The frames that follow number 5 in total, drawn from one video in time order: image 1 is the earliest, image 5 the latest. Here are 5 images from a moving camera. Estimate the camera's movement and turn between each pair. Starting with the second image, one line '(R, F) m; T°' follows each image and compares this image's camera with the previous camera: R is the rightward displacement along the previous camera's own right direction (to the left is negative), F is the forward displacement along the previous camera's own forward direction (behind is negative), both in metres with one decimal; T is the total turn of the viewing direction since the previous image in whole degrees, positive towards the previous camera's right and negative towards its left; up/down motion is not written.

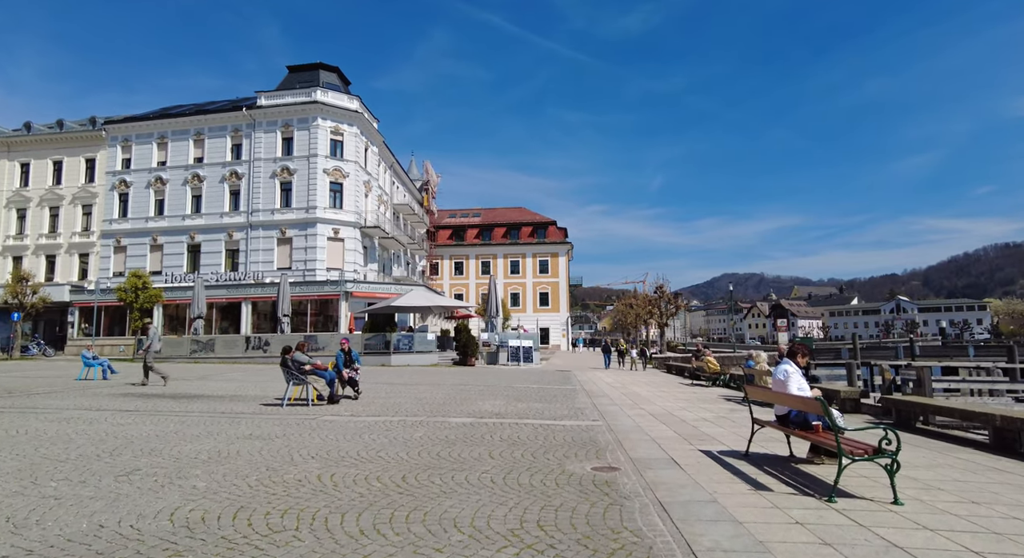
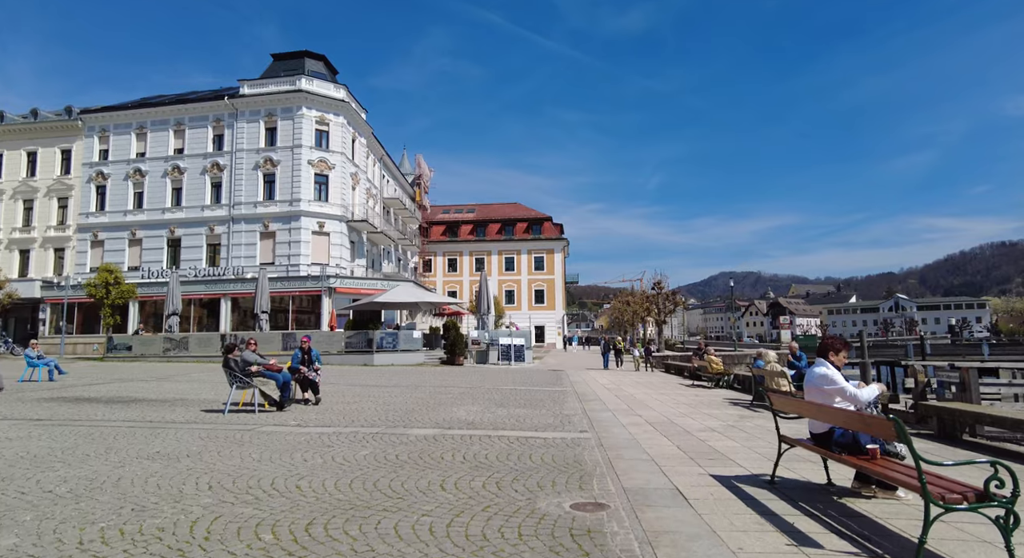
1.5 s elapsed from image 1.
(+0.4, +1.6) m; 0°
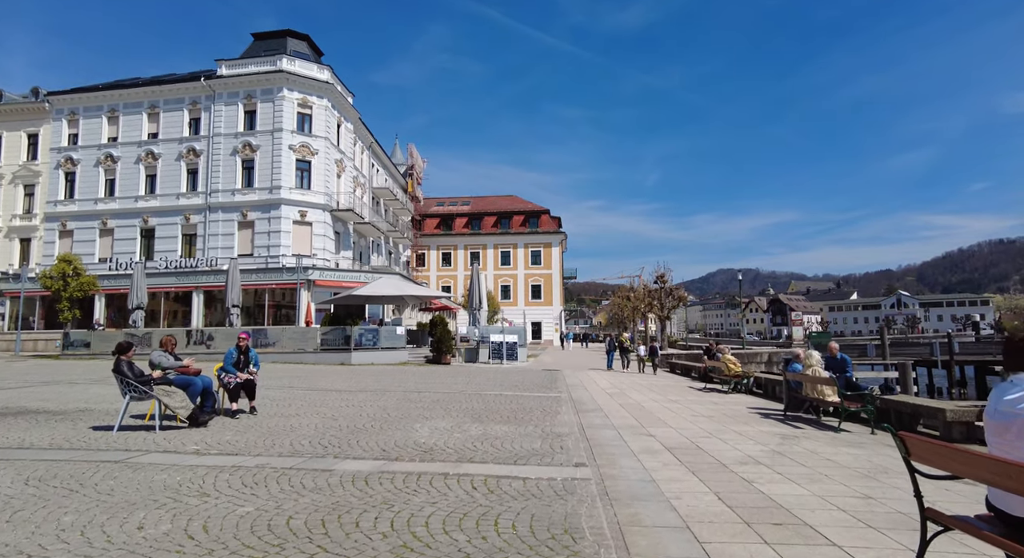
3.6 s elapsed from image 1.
(+0.3, +2.4) m; 0°
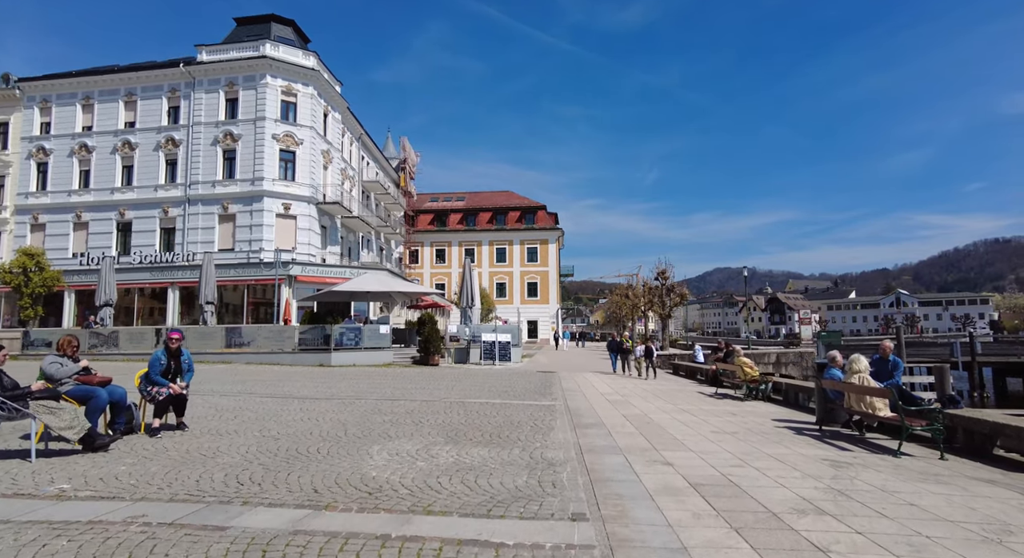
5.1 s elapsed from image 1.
(+0.2, +1.8) m; 0°
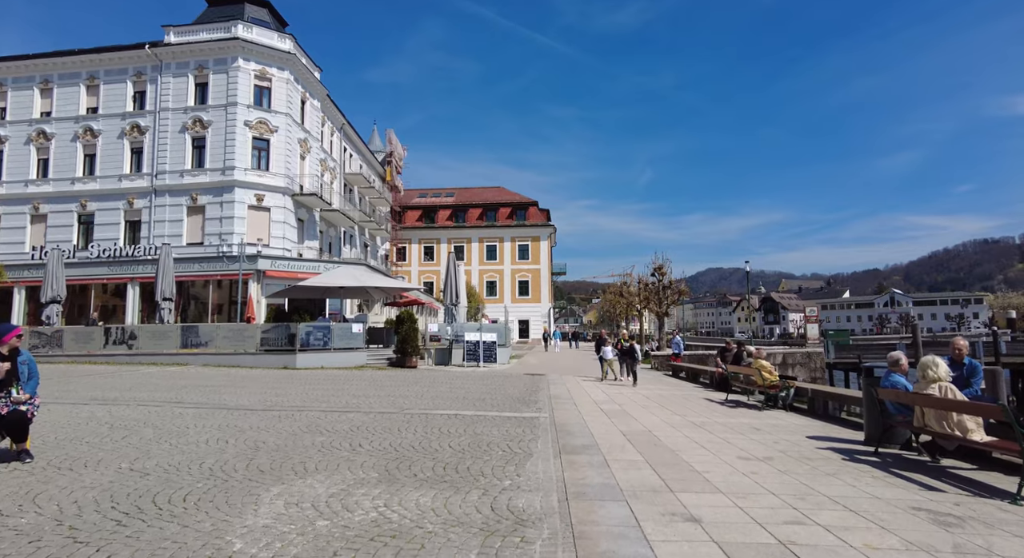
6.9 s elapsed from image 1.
(+0.3, +2.2) m; +1°
